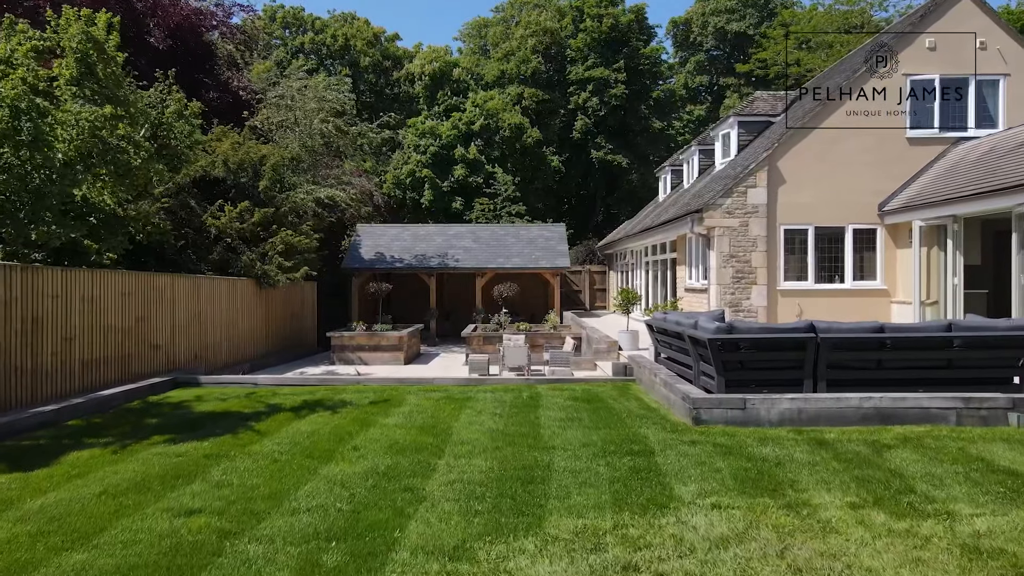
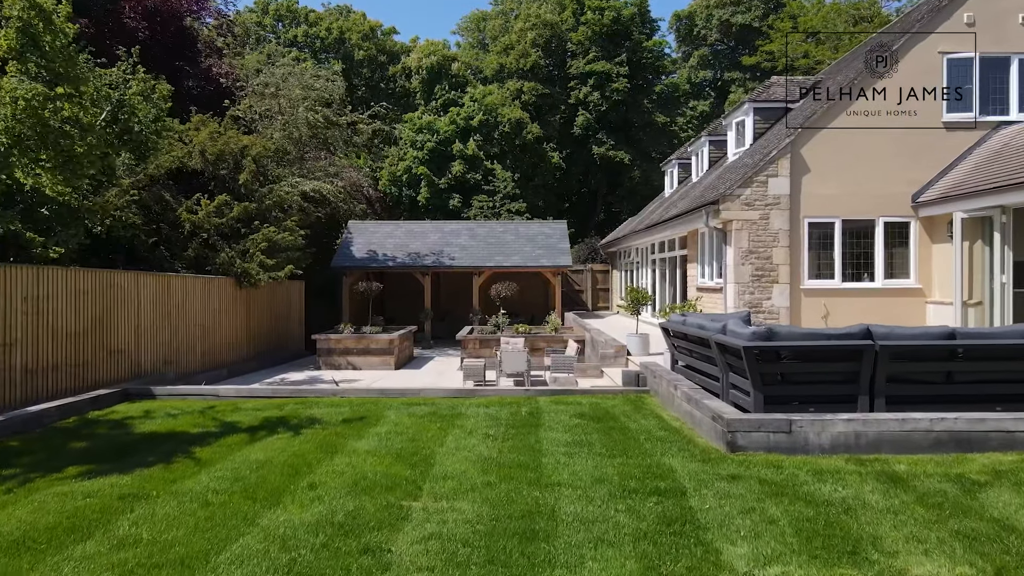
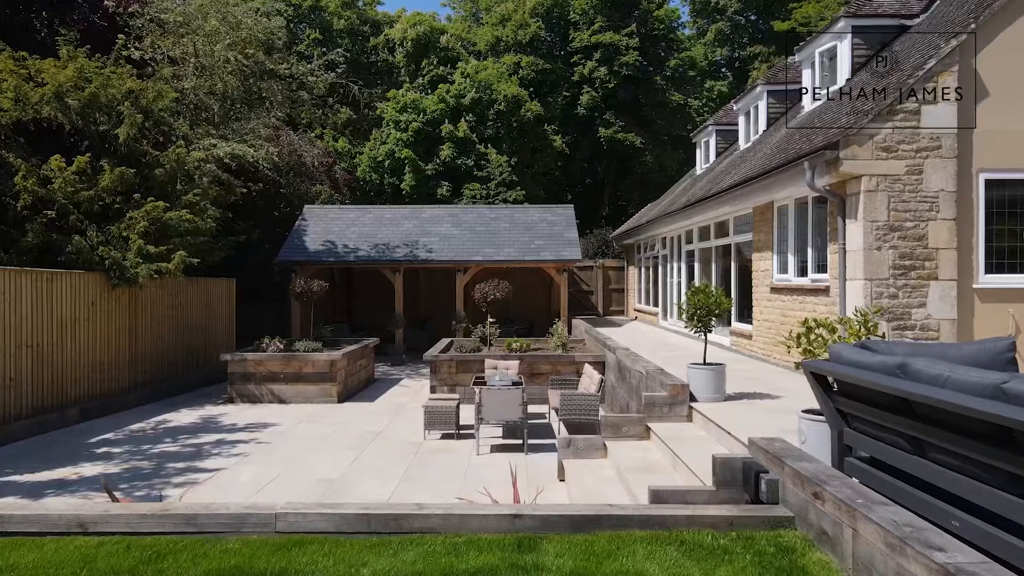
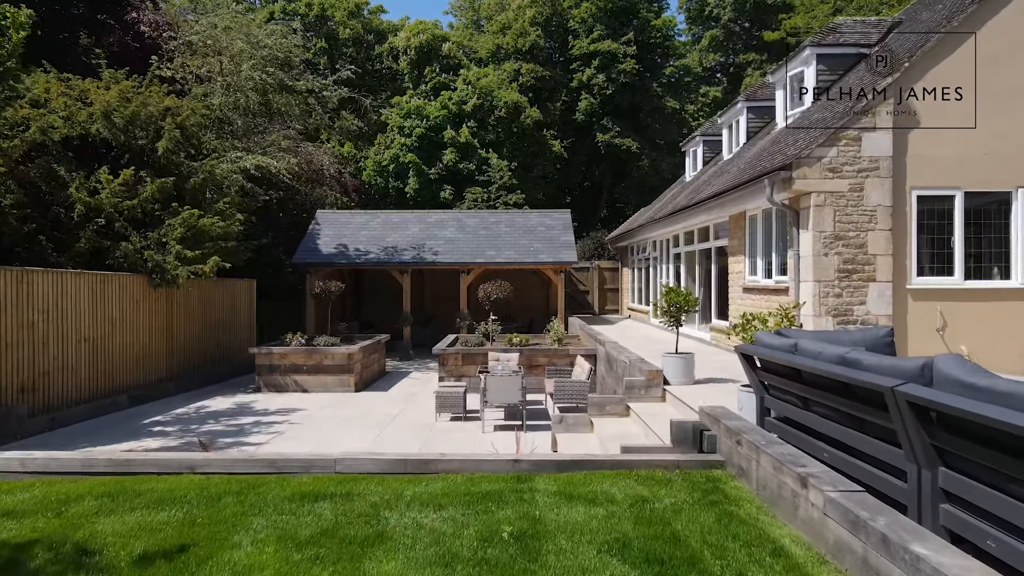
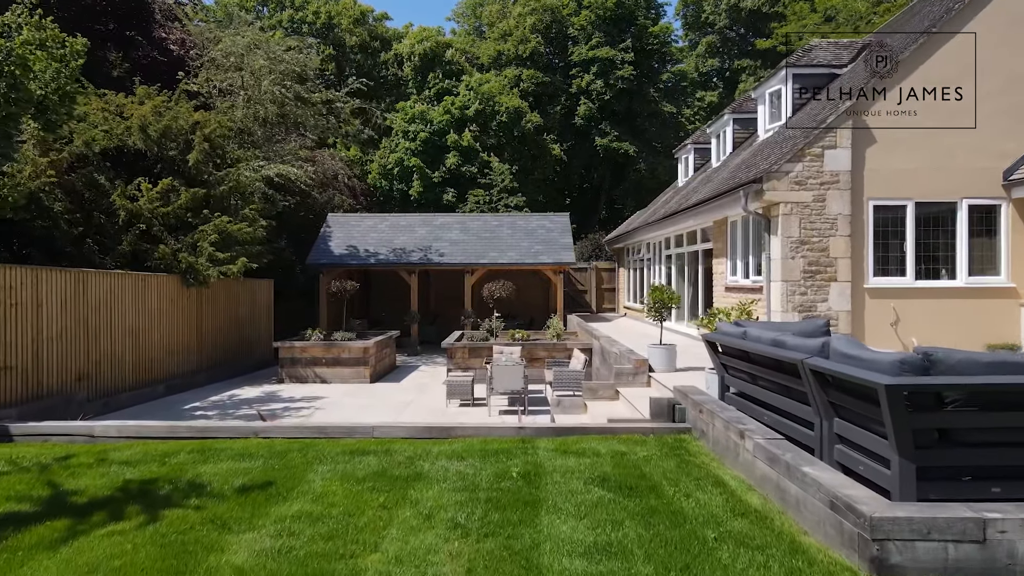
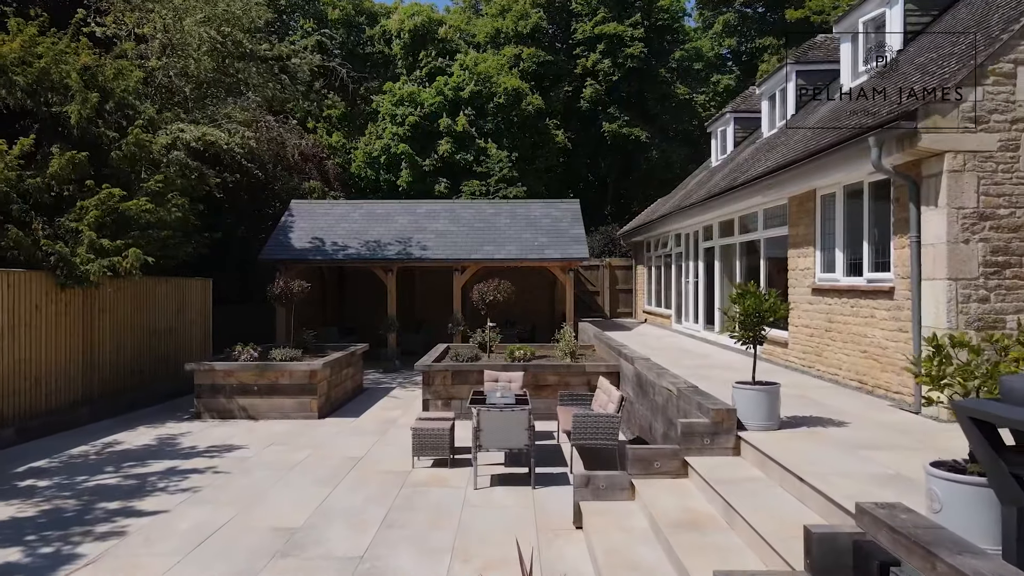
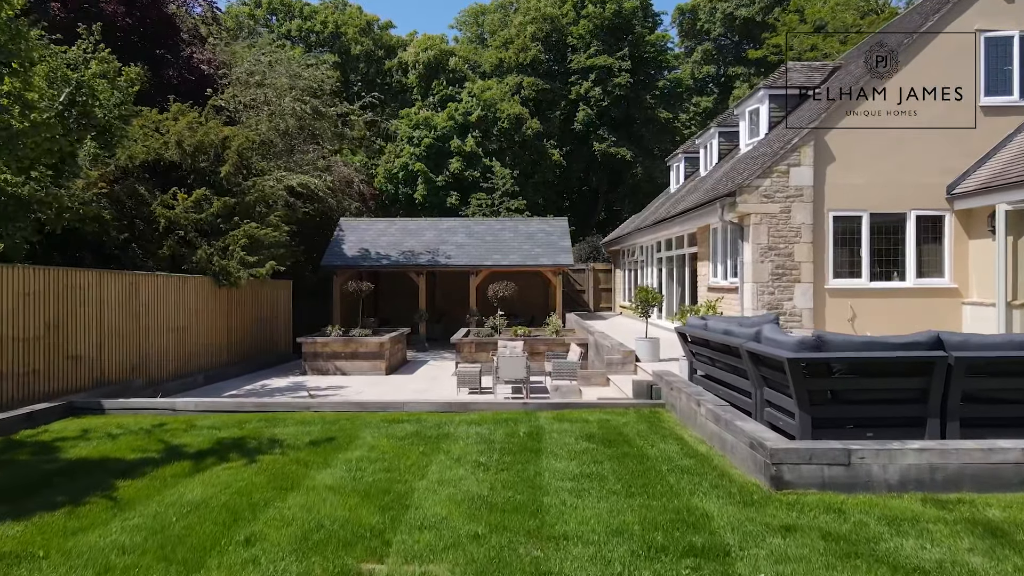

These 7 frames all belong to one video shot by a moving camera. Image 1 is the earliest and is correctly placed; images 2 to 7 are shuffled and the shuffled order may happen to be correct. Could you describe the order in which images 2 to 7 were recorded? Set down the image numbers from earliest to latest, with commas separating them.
2, 7, 5, 4, 3, 6
